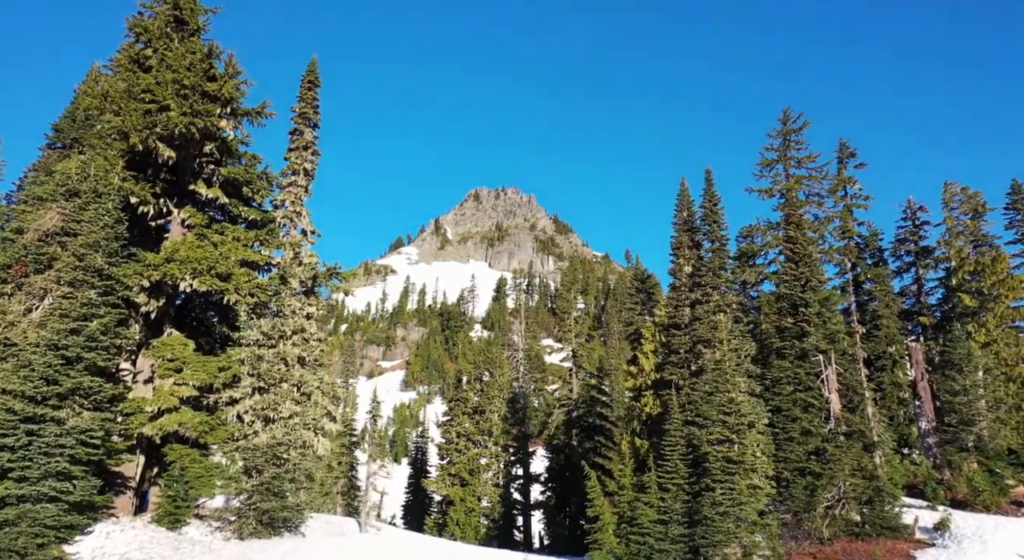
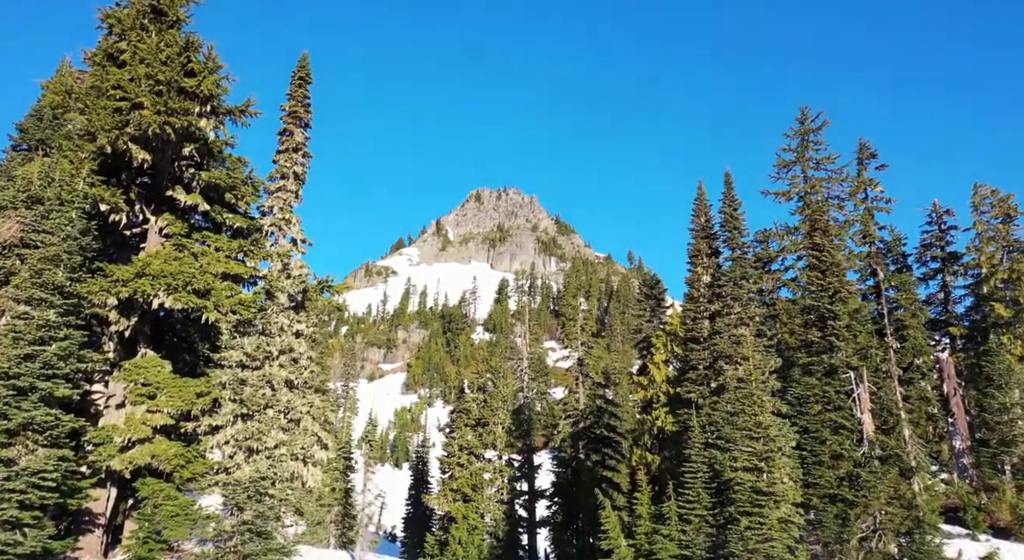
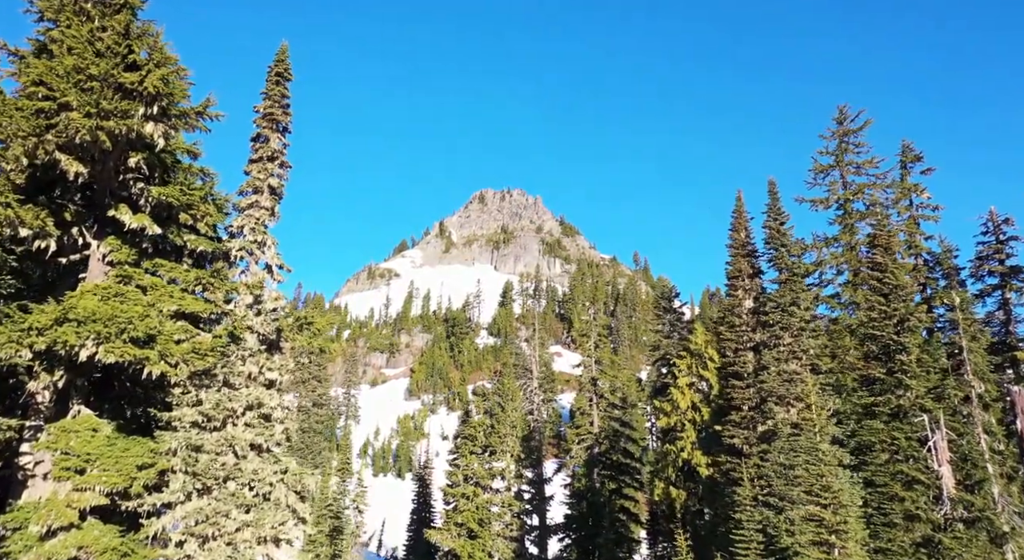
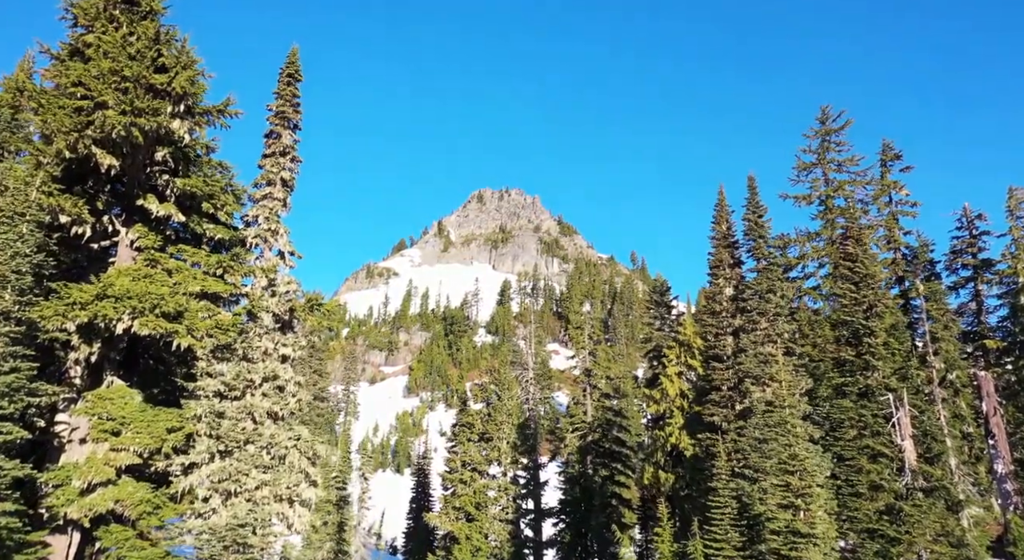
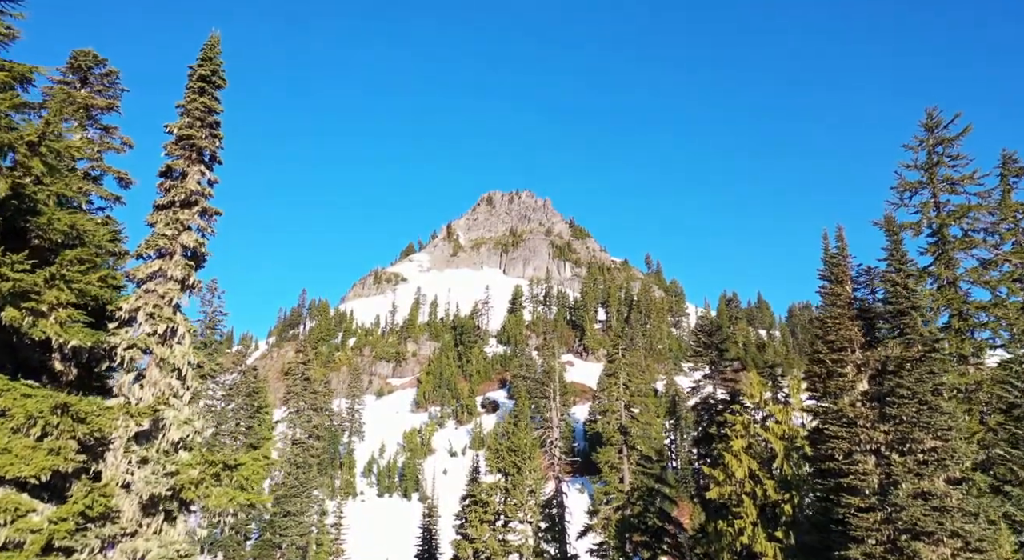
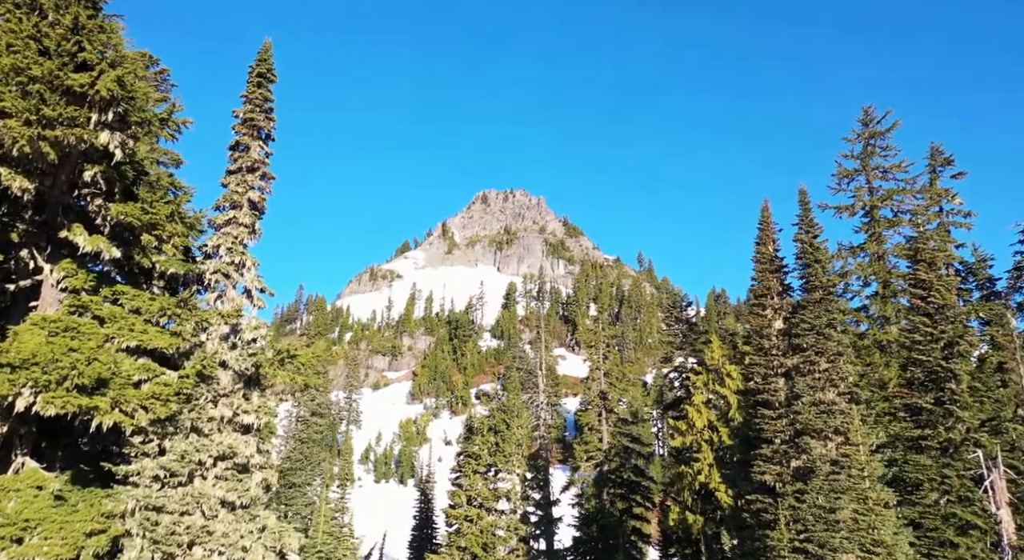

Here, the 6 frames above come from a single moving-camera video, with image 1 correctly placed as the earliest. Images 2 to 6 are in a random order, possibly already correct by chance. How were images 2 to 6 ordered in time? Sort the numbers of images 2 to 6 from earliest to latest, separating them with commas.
2, 4, 3, 6, 5
